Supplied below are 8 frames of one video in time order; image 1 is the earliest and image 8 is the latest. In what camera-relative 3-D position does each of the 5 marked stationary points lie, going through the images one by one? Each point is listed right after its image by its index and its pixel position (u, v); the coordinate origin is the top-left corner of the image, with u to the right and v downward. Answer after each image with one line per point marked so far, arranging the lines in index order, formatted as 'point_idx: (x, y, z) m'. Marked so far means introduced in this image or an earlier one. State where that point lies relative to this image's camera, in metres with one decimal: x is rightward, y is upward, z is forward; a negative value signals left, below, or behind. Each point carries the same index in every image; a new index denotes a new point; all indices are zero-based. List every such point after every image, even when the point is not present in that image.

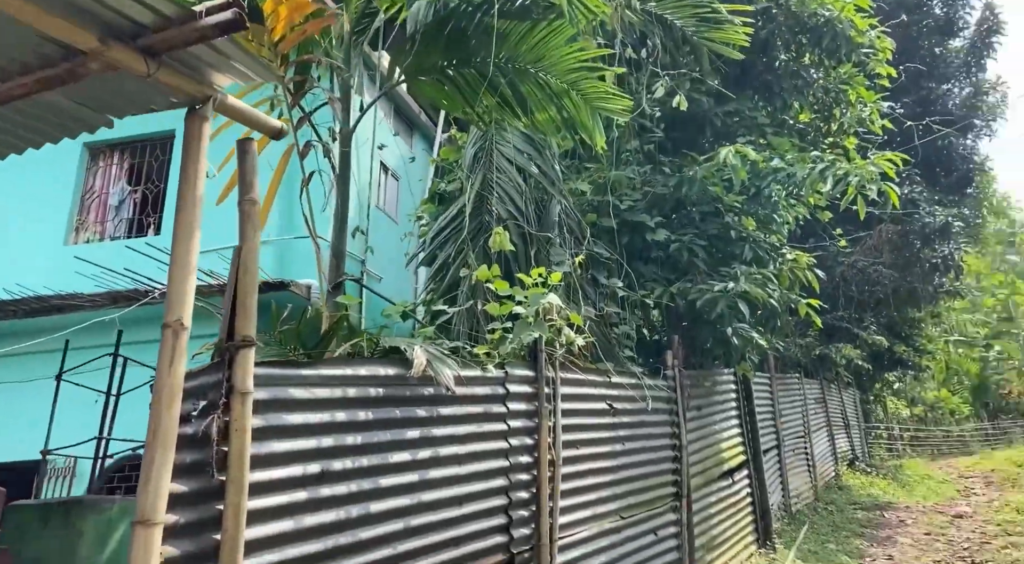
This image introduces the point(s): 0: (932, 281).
0: (+5.6, +0.1, +9.1) m
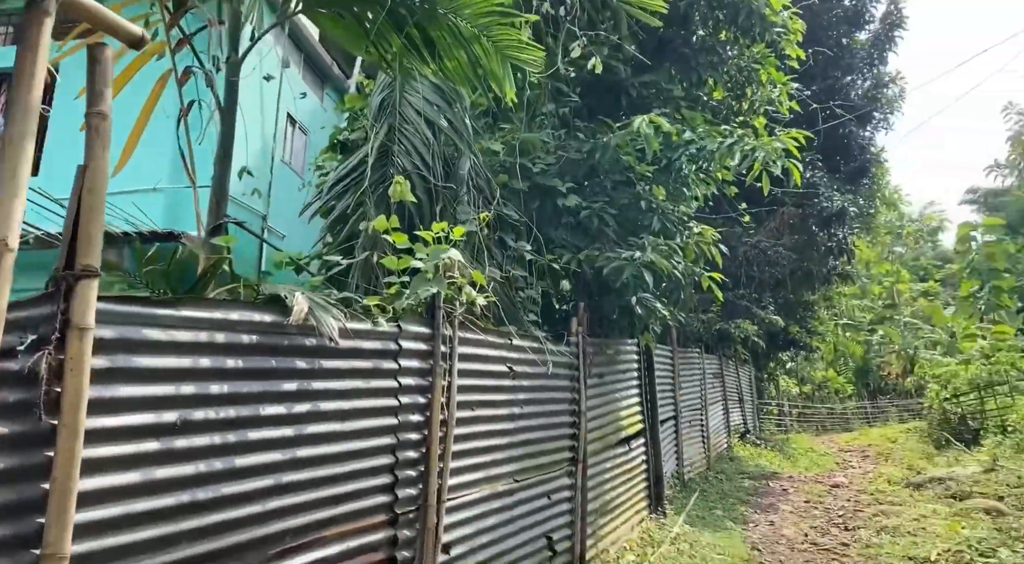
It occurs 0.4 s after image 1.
0: (+4.4, +0.3, +9.5) m
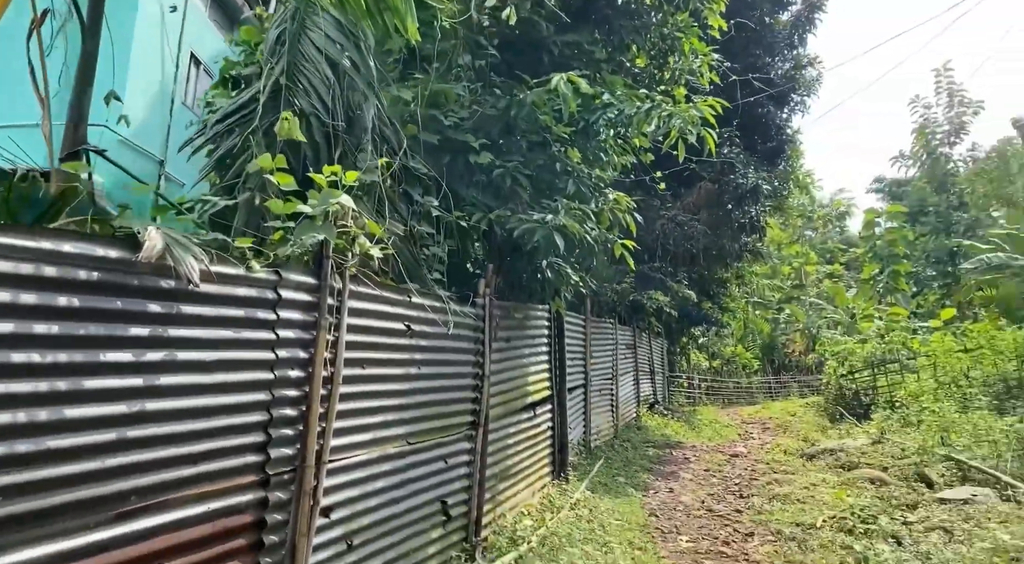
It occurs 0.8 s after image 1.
0: (+3.3, +0.6, +9.7) m
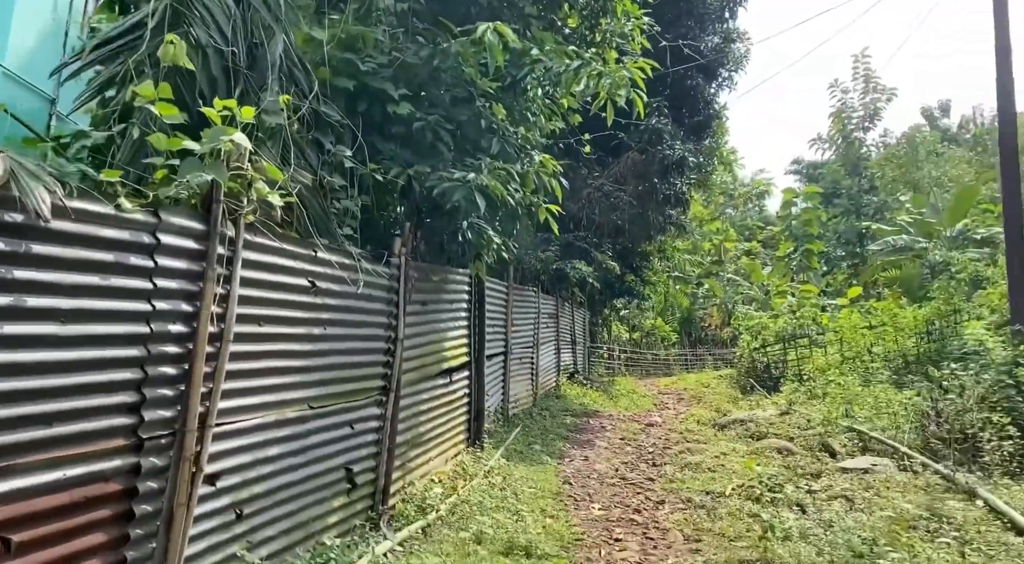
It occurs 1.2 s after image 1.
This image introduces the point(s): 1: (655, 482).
0: (+2.2, +1.0, +9.8) m
1: (+1.2, -1.6, +5.4) m
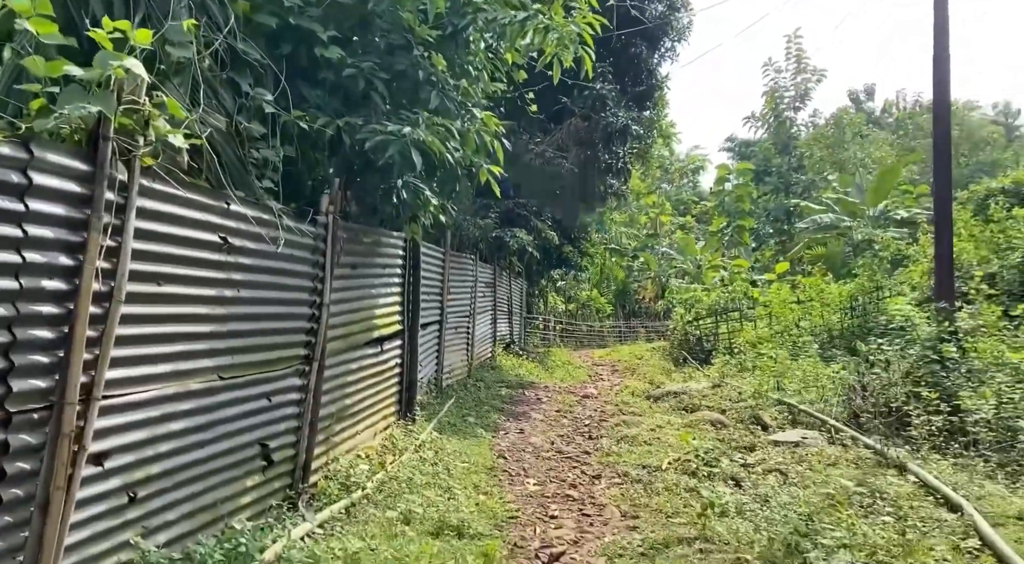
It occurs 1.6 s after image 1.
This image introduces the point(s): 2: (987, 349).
0: (+1.3, +1.4, +9.7) m
1: (+0.6, -1.4, +5.3) m
2: (+4.2, -0.6, +5.9) m
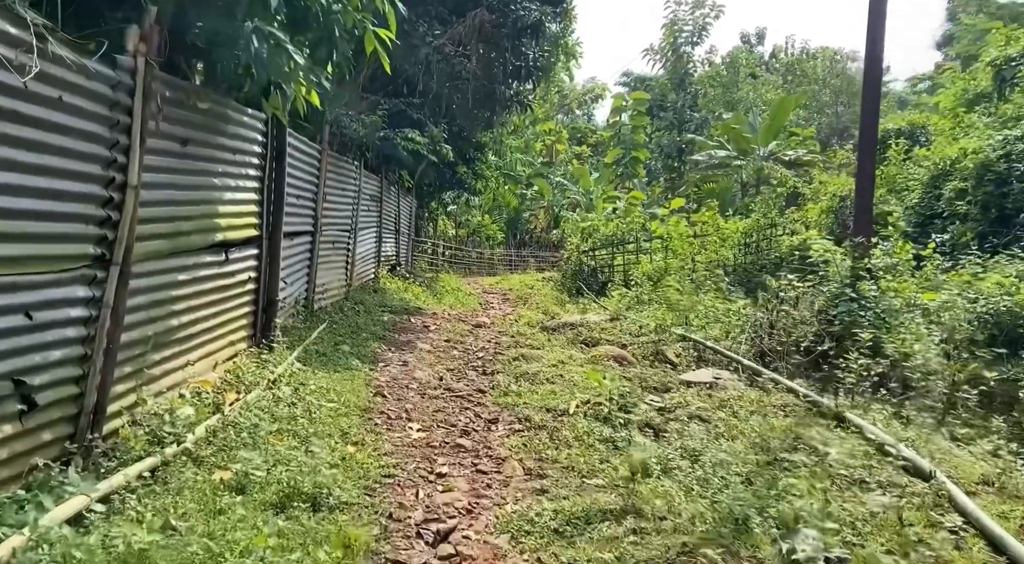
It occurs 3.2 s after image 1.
0: (0.0, +2.5, +8.6) m
1: (-0.2, -0.8, +4.6) m
2: (+3.3, -0.1, +5.7) m
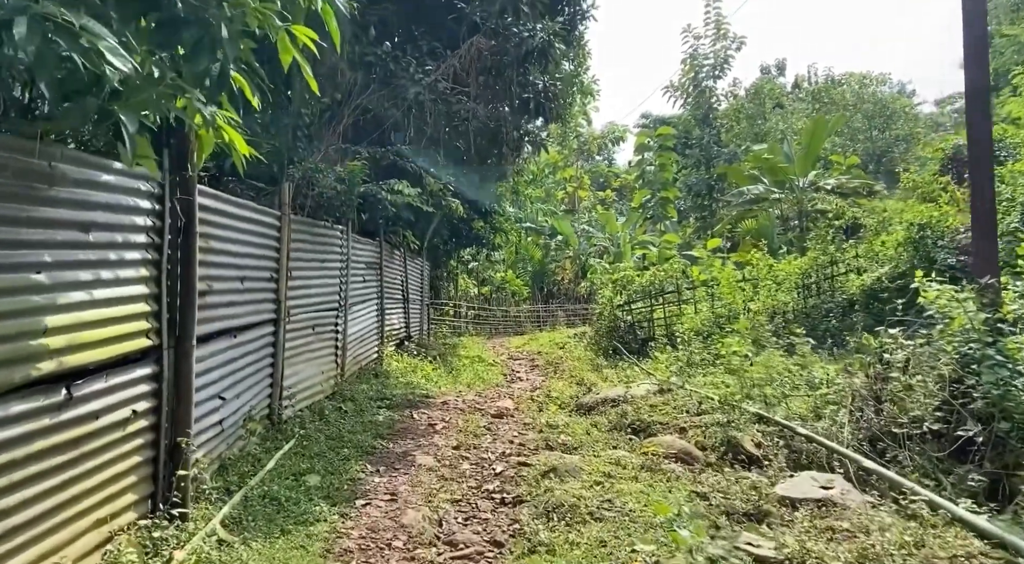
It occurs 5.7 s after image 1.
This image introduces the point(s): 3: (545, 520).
0: (+0.1, +1.7, +7.4) m
1: (0.0, -1.2, +3.1) m
2: (+3.4, -0.4, +4.1) m
3: (+0.2, -1.2, +3.5) m
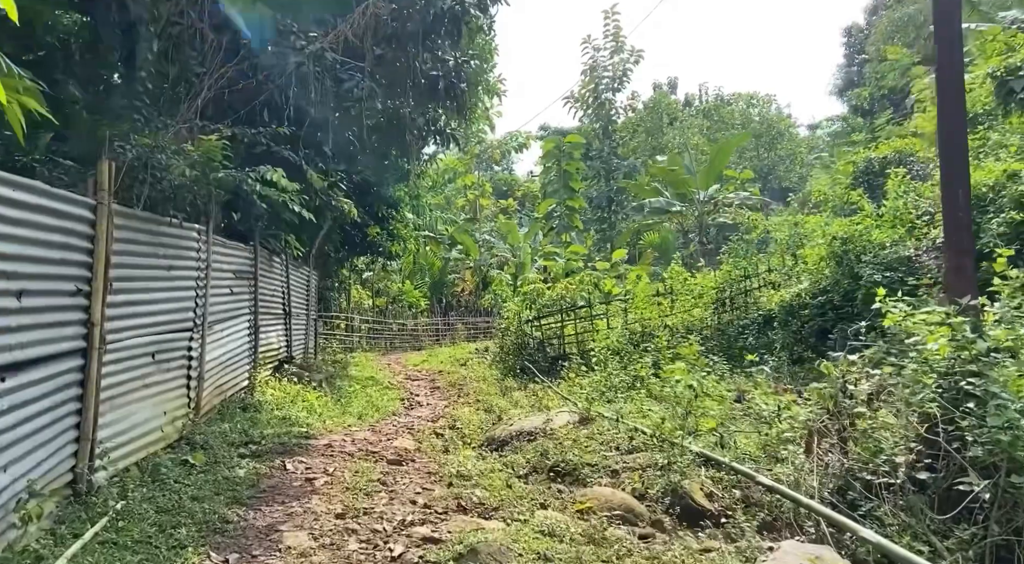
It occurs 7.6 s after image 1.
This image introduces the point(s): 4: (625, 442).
0: (-0.8, +1.5, +6.4) m
1: (-0.3, -1.3, +2.1) m
2: (+3.0, -0.5, +3.6) m
3: (-0.2, -1.3, +2.4) m
4: (+0.9, -1.3, +5.3) m
